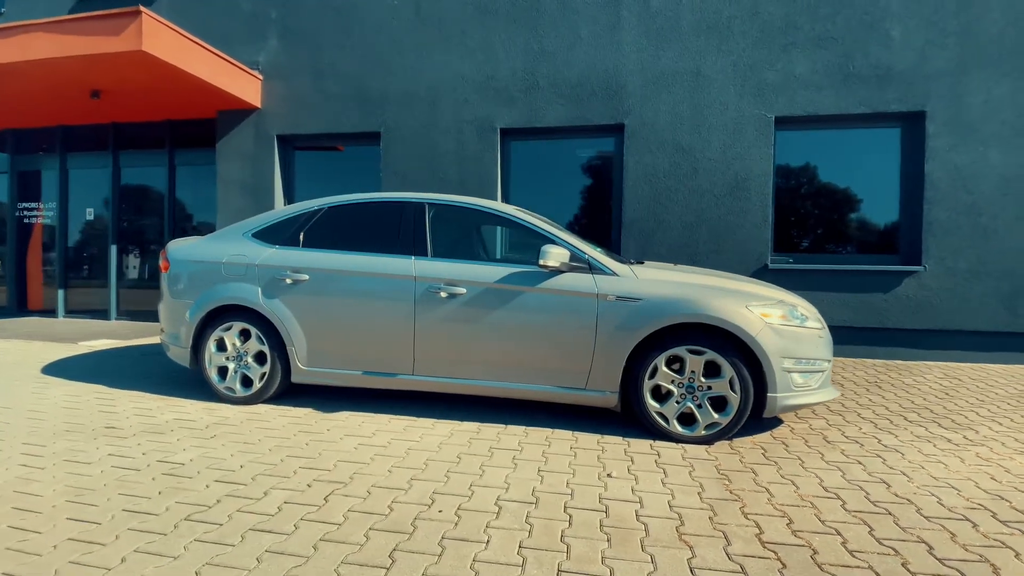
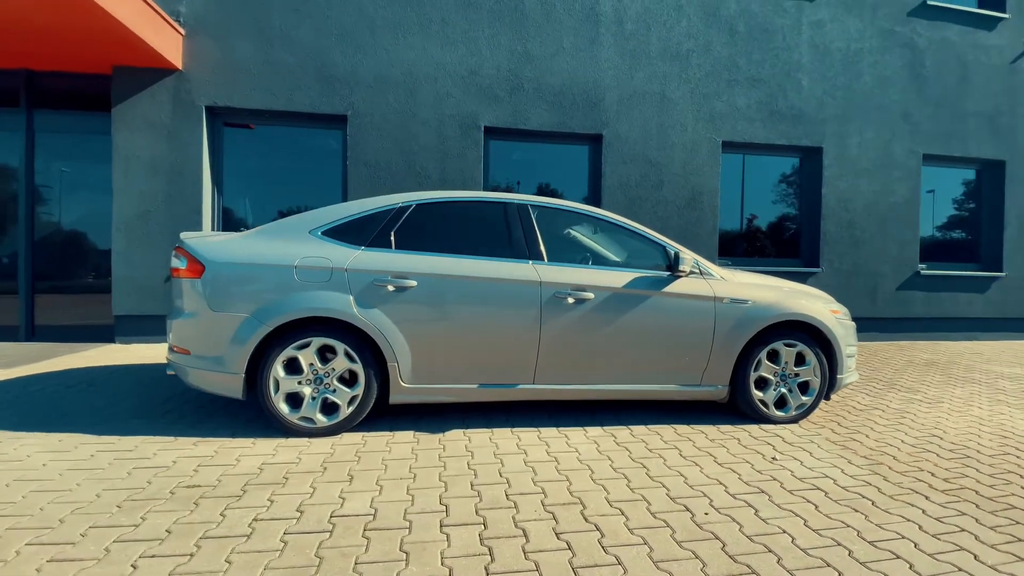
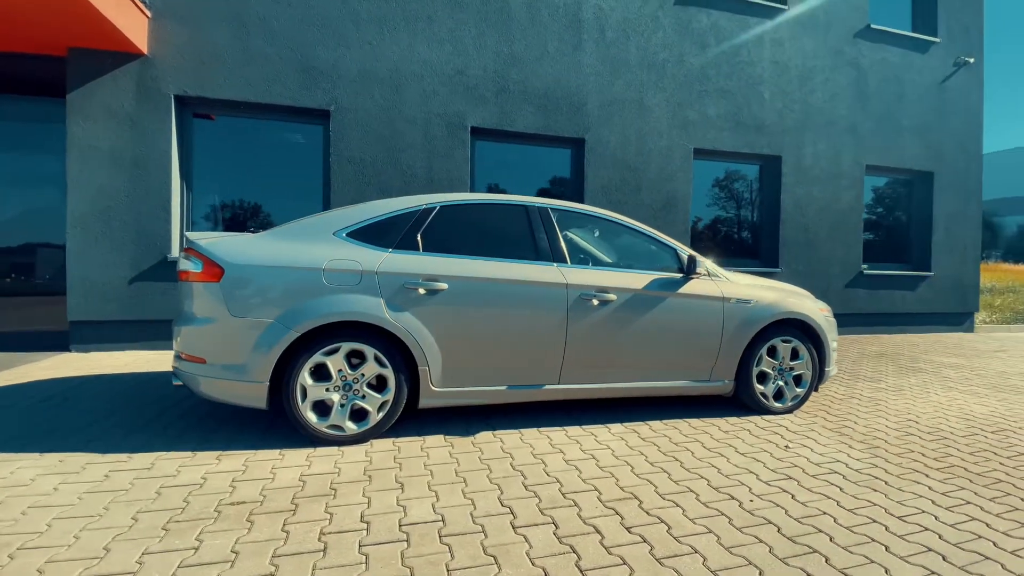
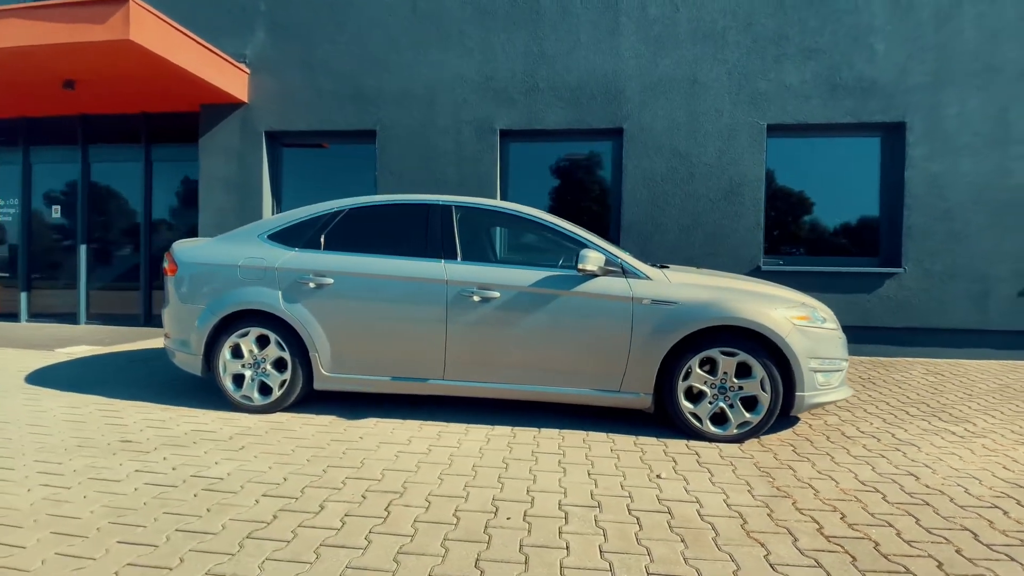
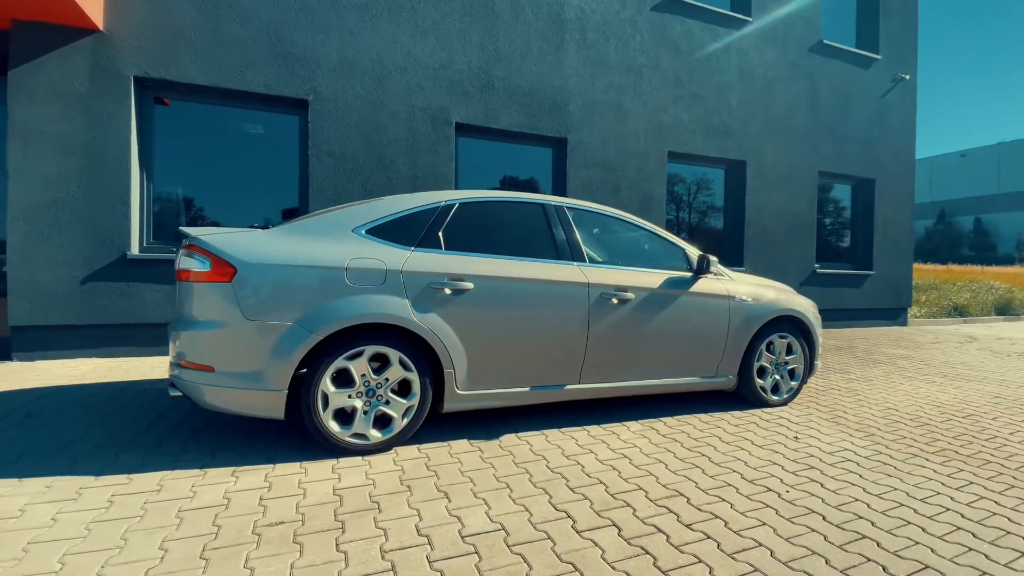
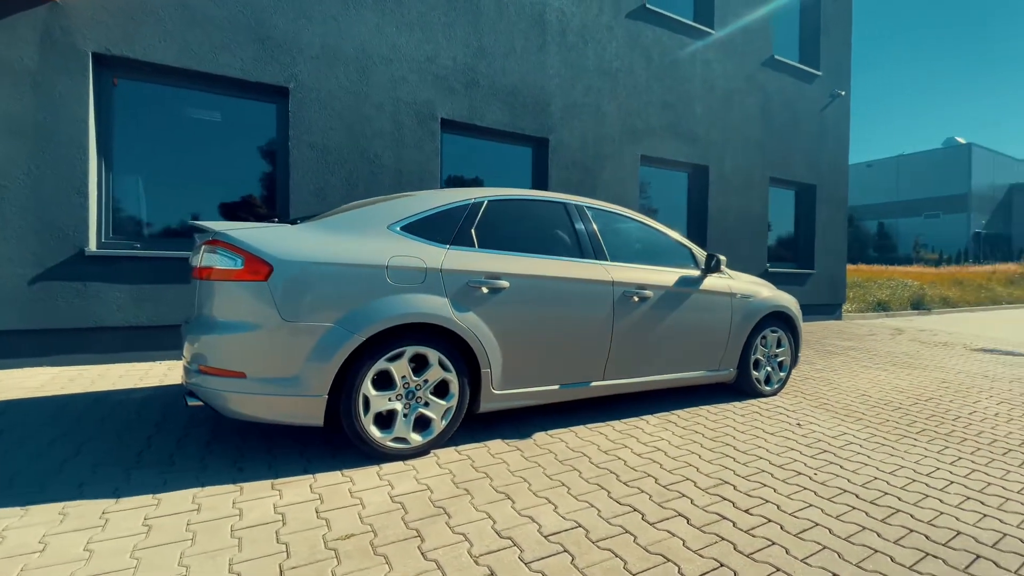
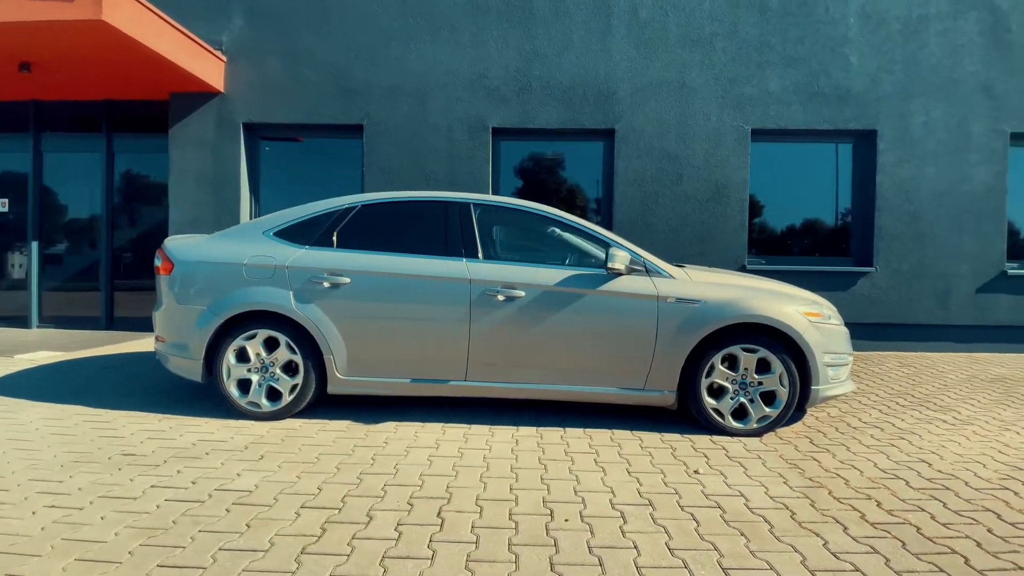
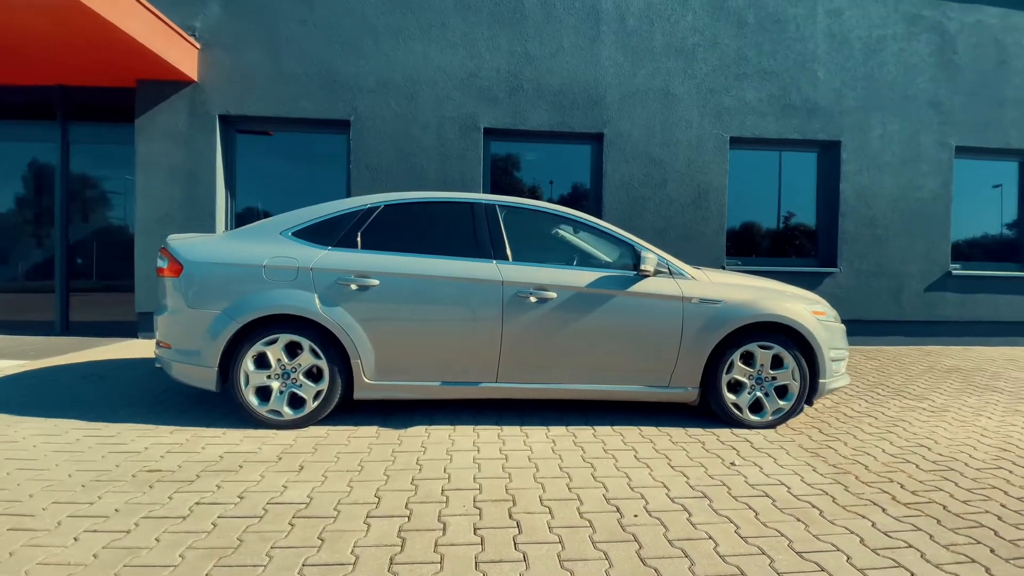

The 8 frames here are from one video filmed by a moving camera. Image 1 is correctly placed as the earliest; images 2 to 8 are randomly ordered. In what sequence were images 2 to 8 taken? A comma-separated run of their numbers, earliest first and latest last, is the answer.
4, 7, 8, 2, 3, 5, 6
